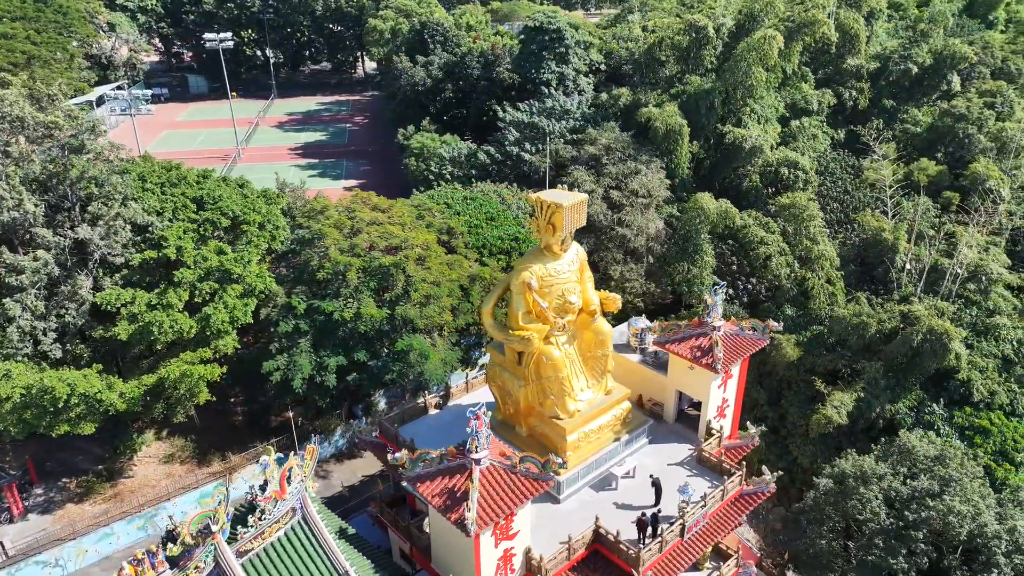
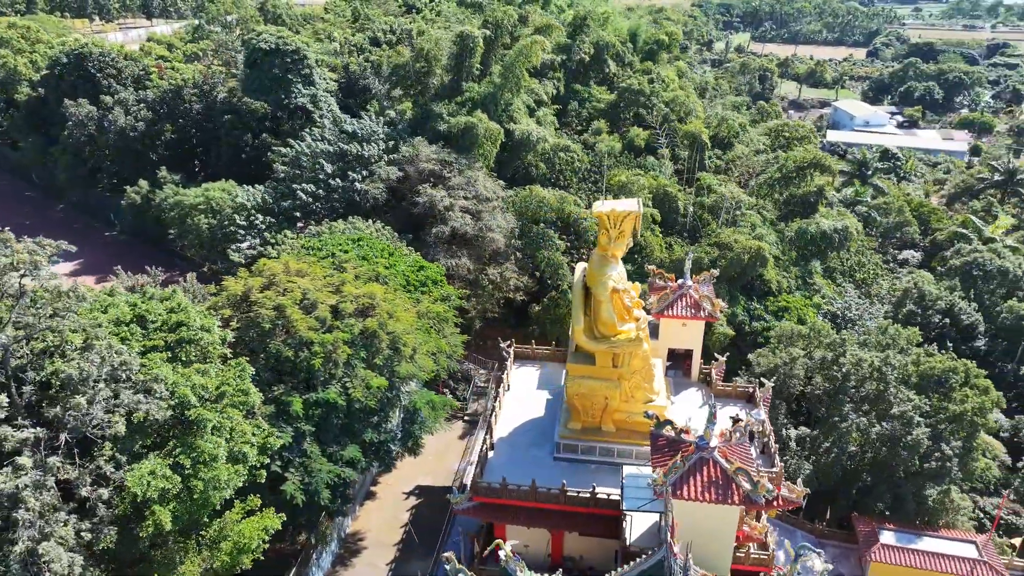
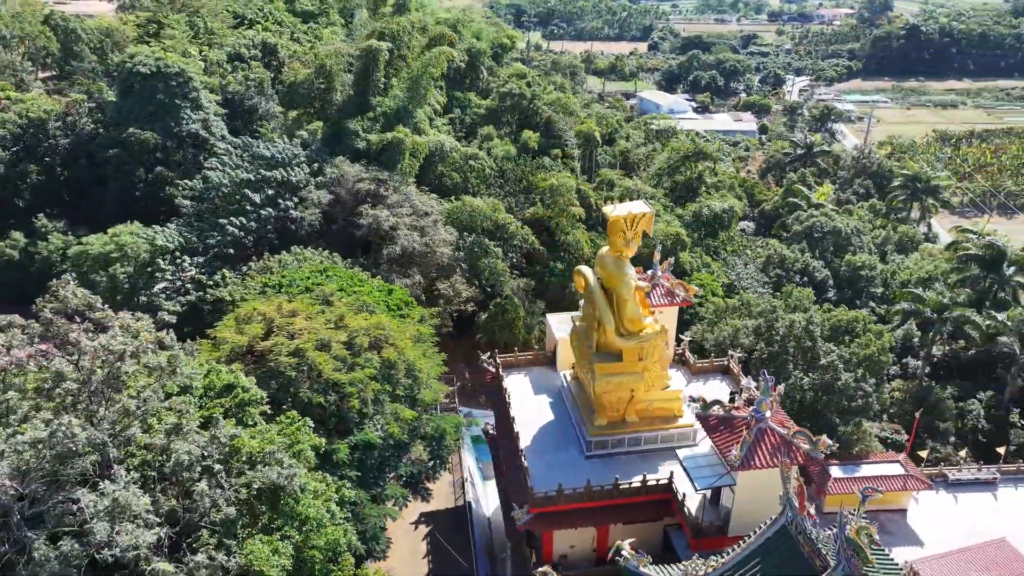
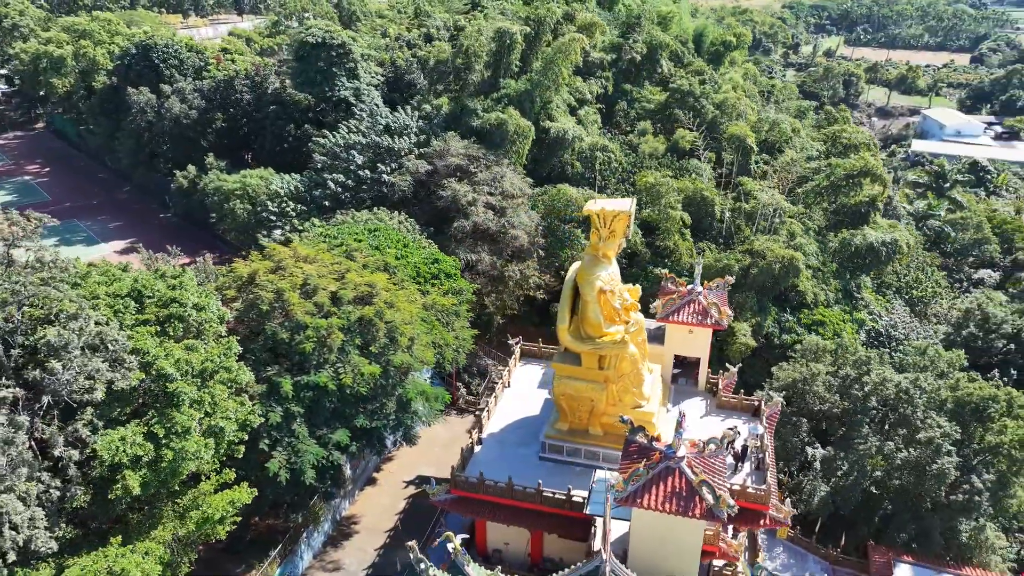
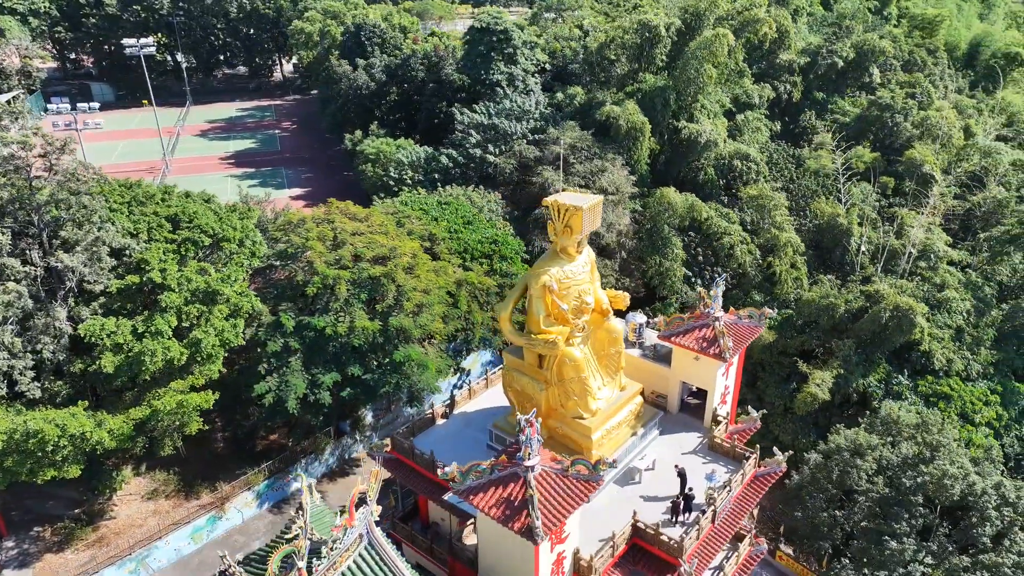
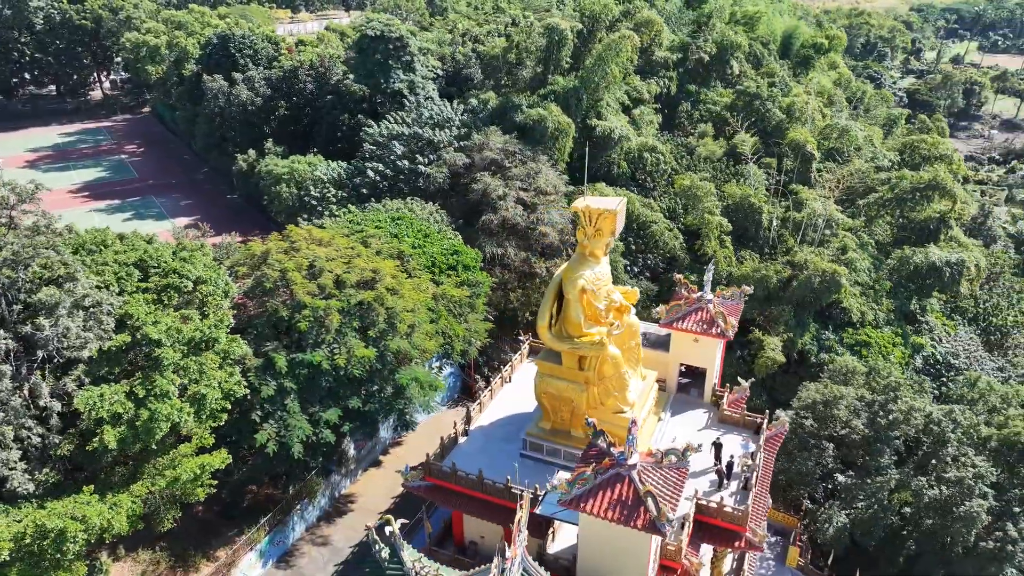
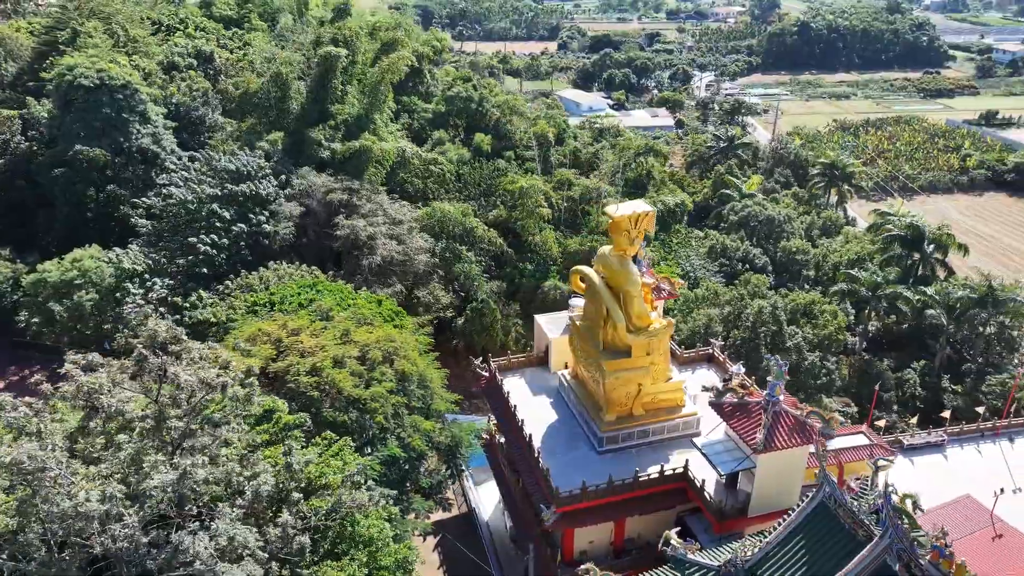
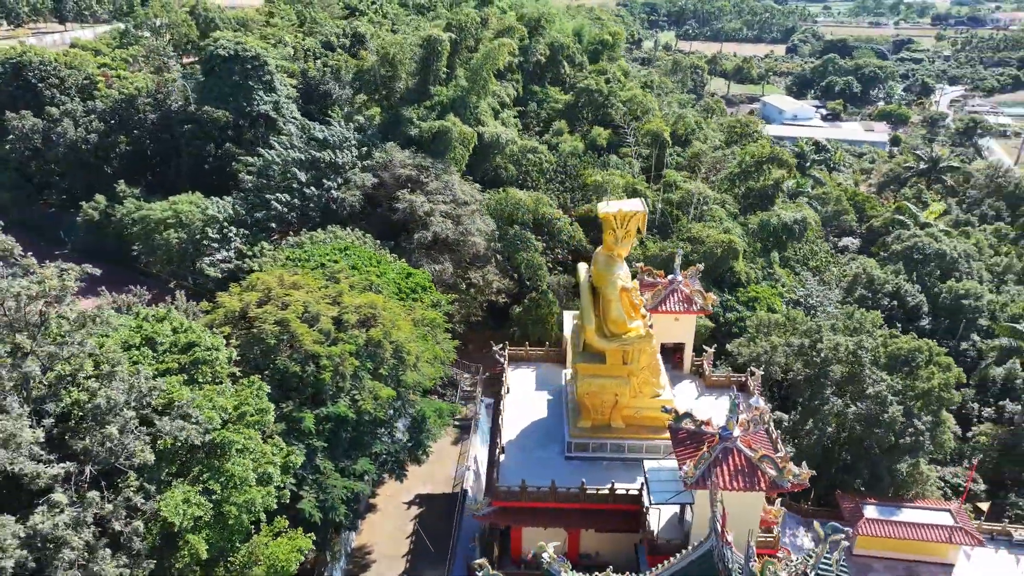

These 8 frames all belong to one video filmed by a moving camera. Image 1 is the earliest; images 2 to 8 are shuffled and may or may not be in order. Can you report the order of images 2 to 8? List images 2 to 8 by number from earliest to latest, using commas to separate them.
5, 6, 4, 2, 8, 3, 7
